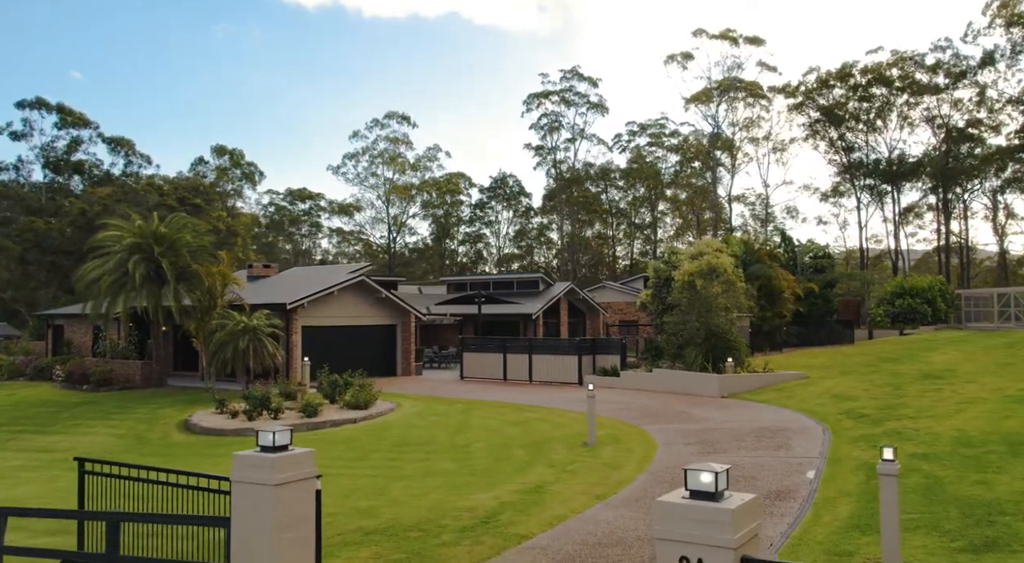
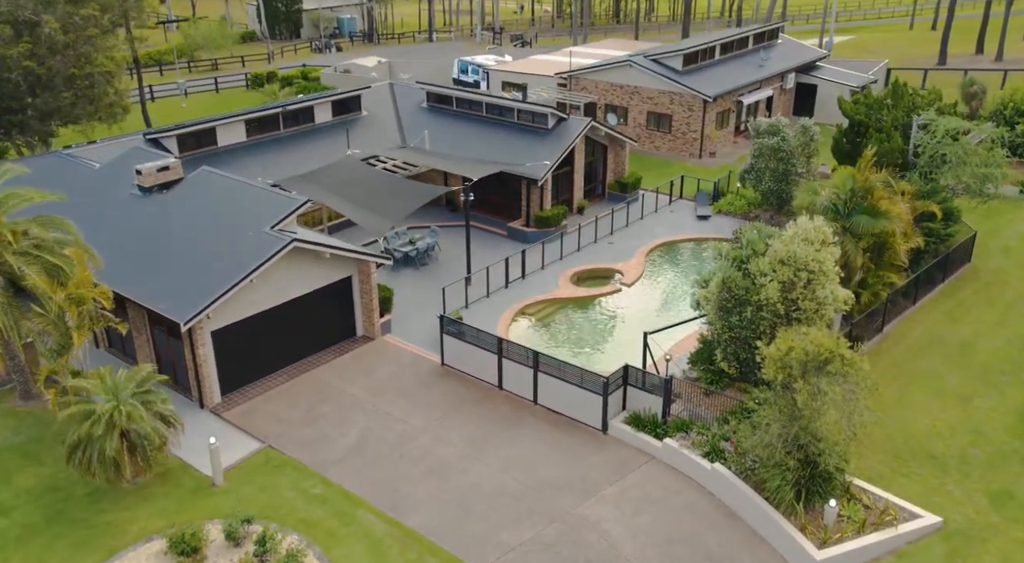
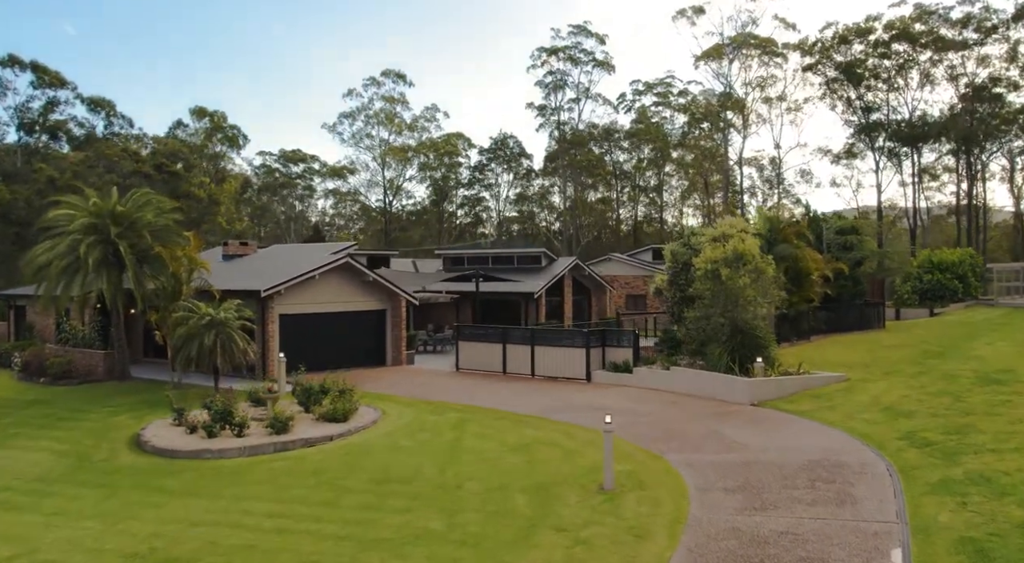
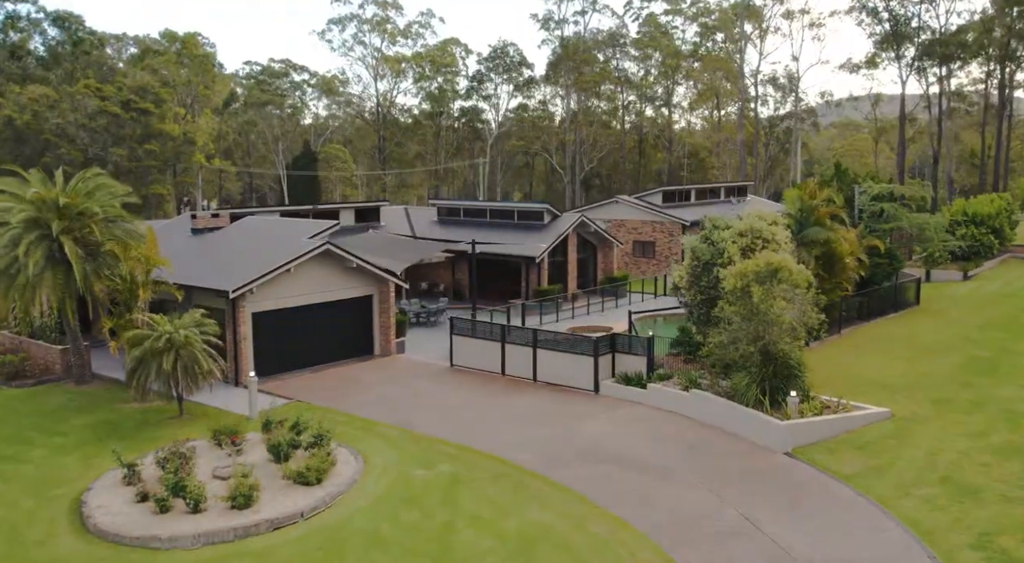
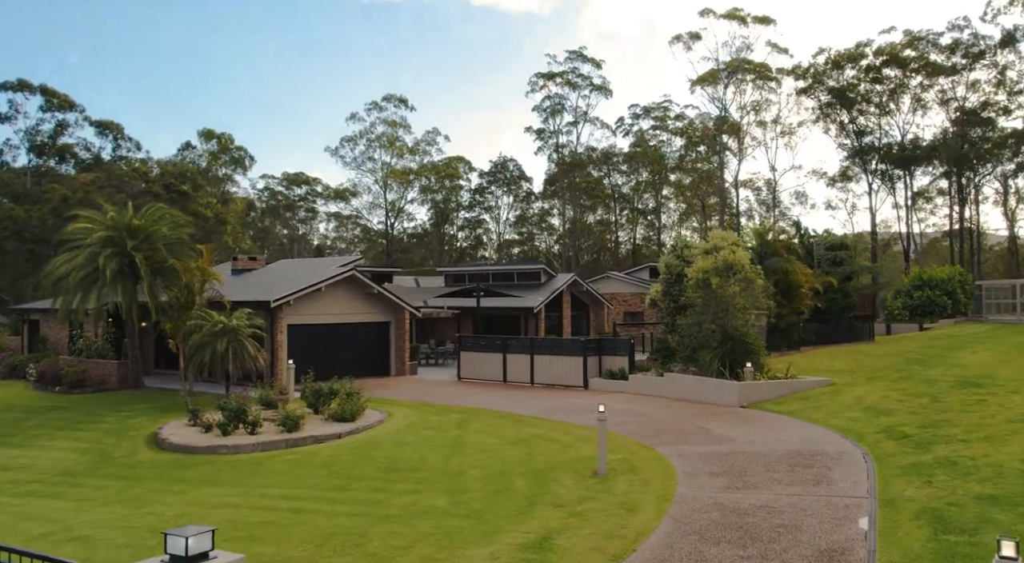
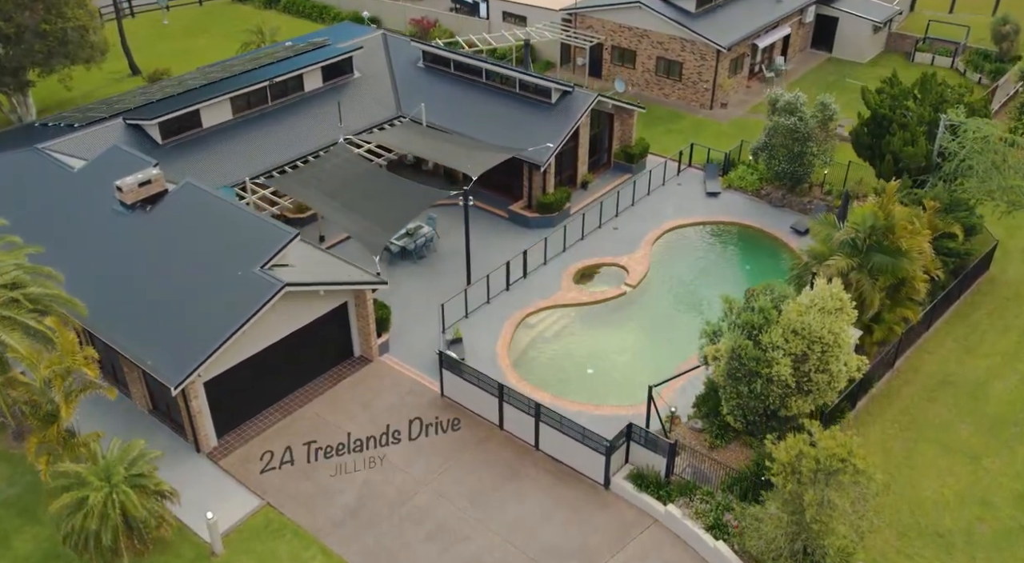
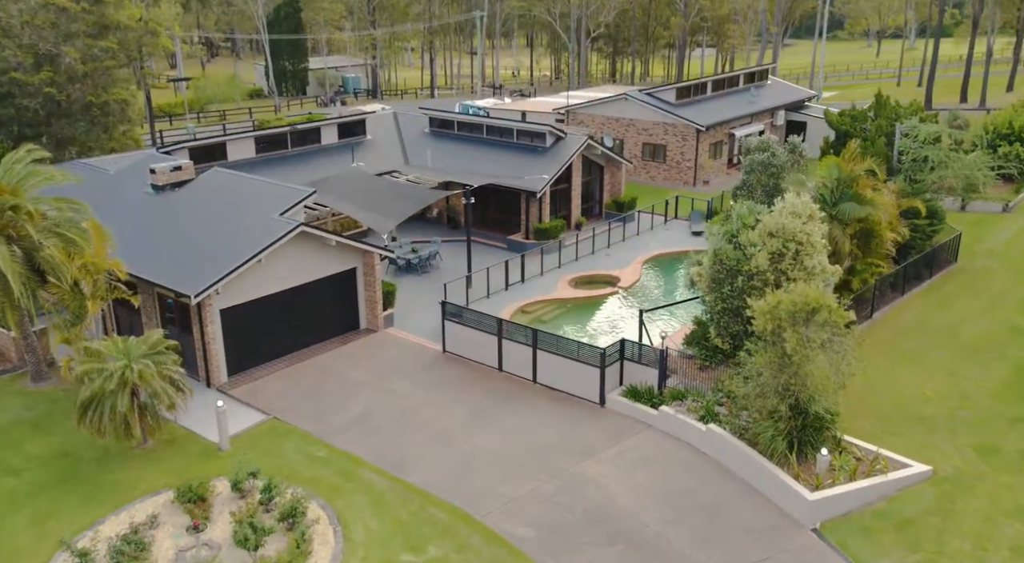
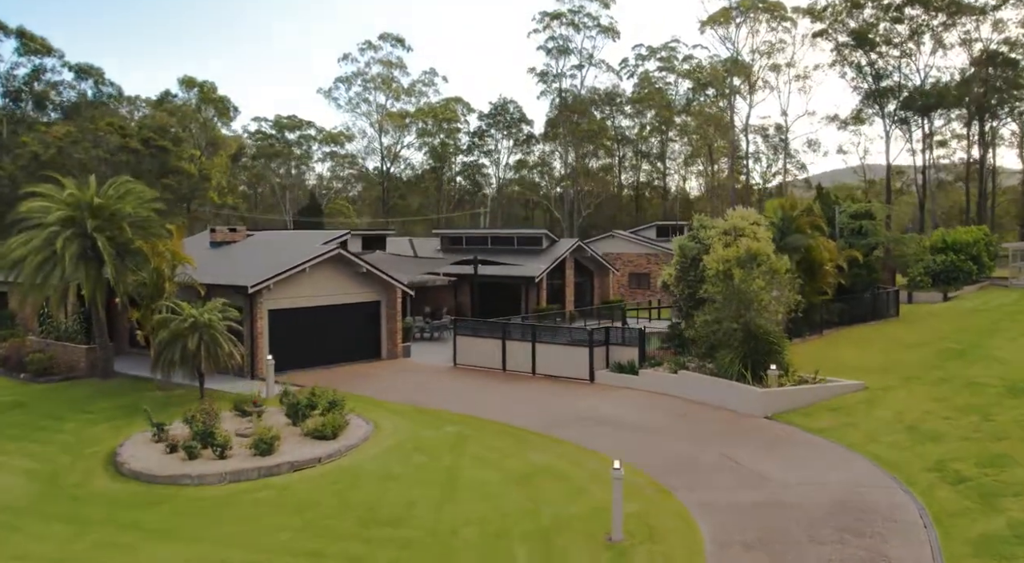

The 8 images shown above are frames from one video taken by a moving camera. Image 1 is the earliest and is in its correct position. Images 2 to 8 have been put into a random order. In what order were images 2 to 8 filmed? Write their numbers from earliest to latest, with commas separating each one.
5, 3, 8, 4, 7, 2, 6
